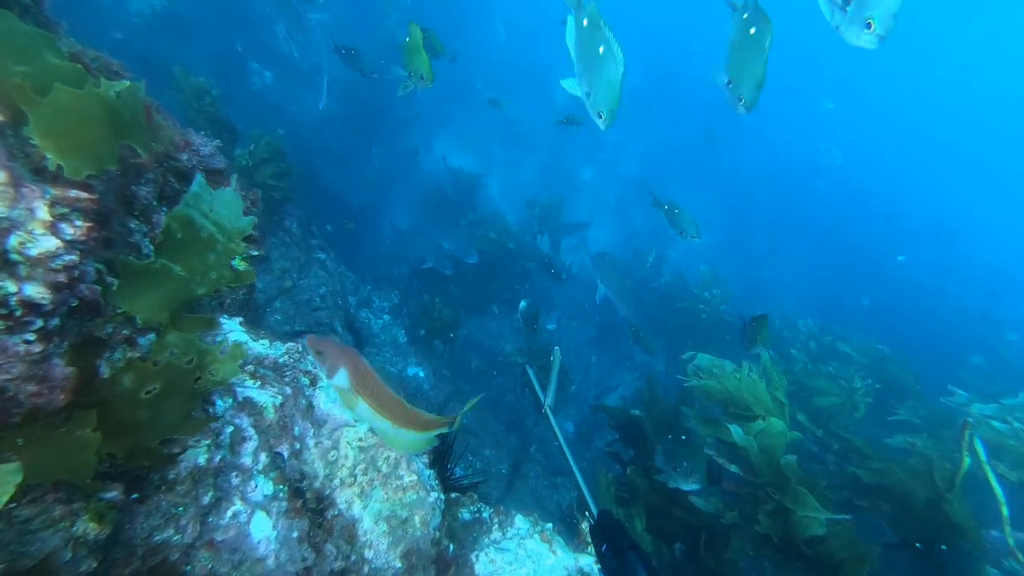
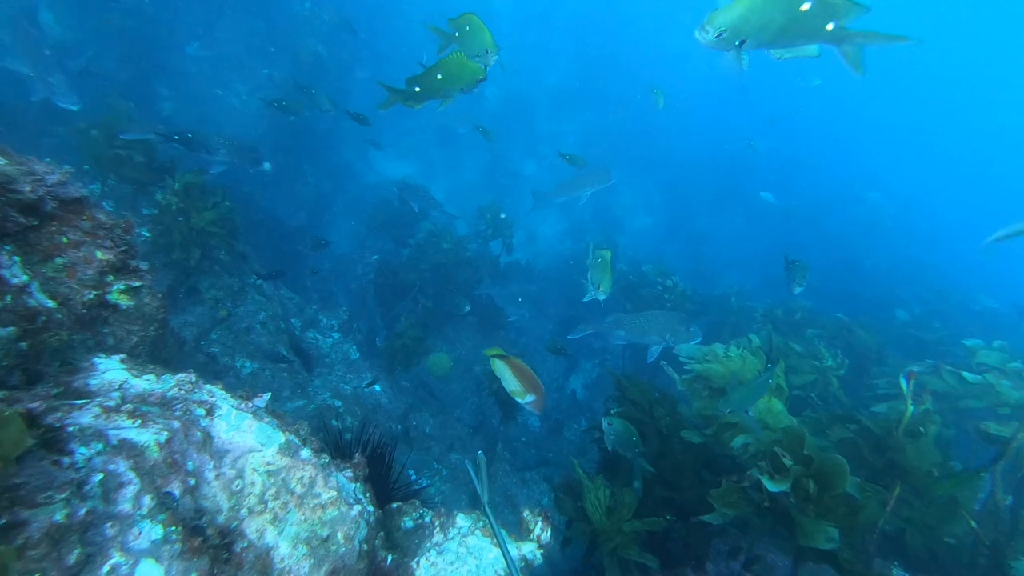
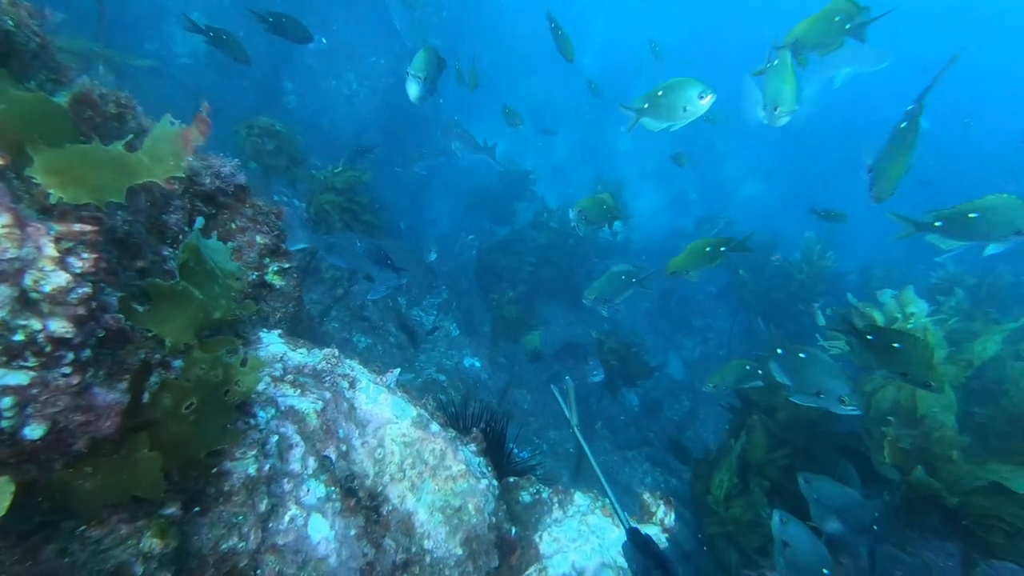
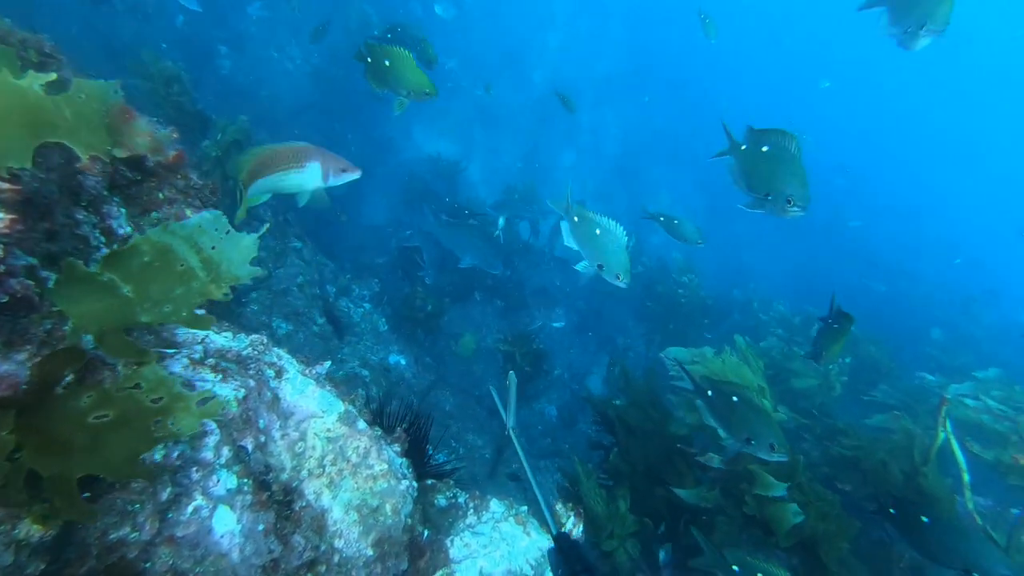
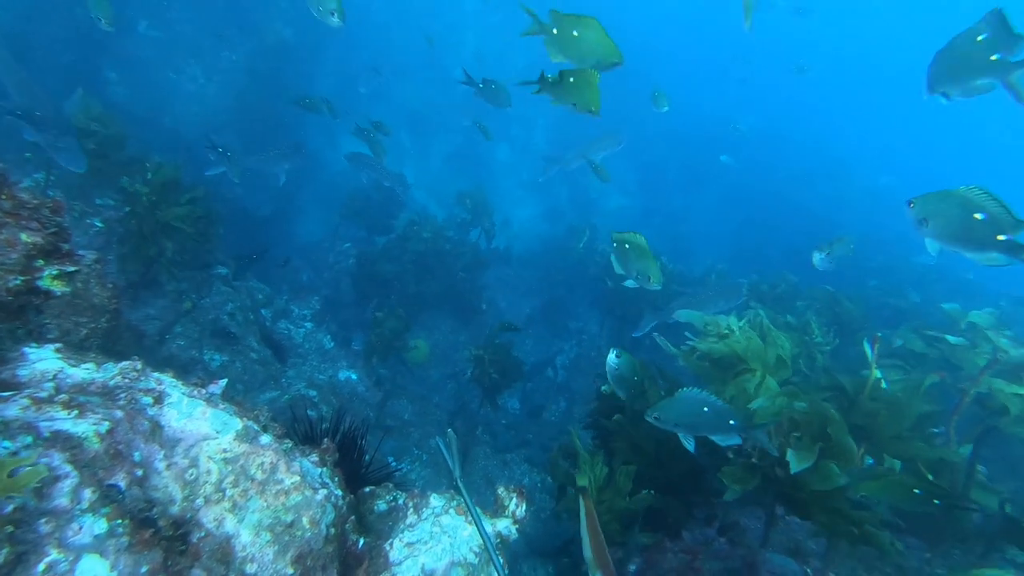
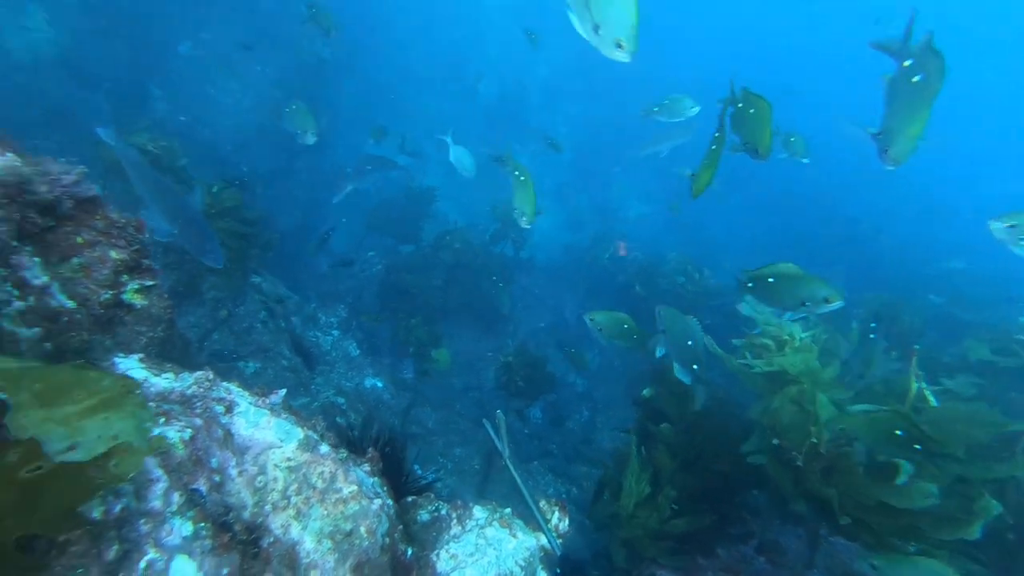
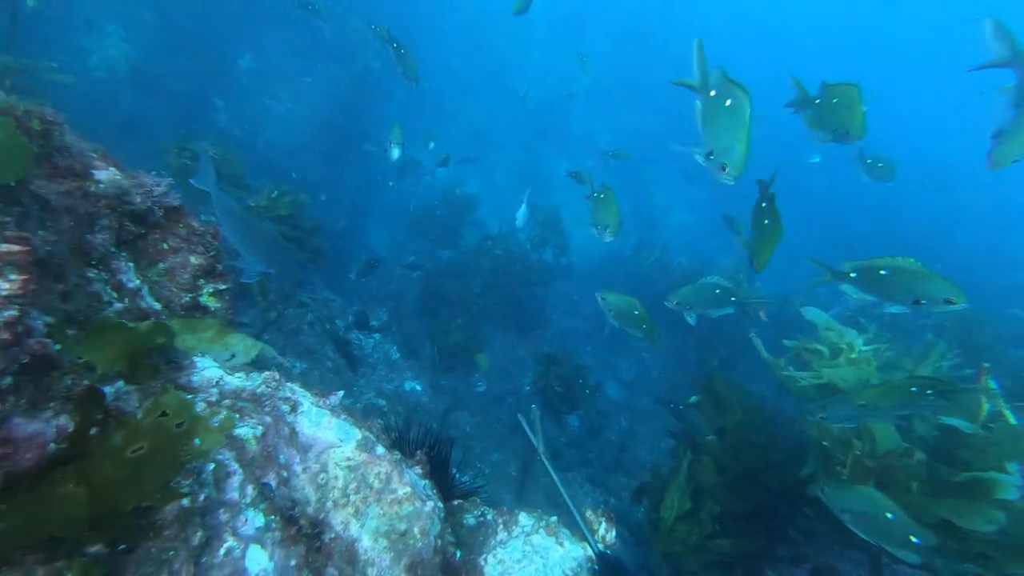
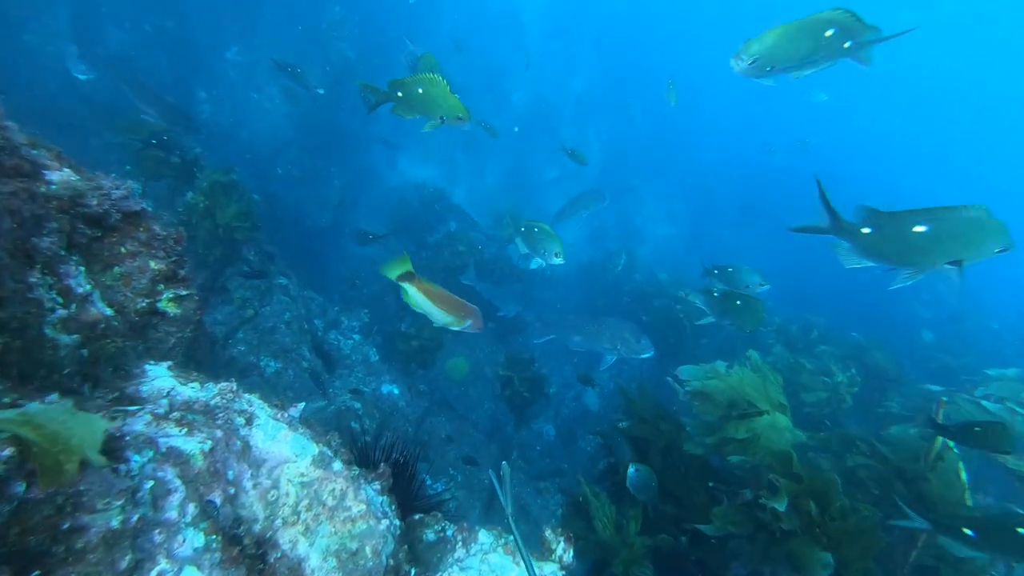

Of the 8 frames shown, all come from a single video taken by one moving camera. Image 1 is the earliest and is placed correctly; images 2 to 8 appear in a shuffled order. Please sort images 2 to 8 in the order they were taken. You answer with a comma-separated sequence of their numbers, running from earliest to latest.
4, 8, 2, 5, 6, 7, 3
